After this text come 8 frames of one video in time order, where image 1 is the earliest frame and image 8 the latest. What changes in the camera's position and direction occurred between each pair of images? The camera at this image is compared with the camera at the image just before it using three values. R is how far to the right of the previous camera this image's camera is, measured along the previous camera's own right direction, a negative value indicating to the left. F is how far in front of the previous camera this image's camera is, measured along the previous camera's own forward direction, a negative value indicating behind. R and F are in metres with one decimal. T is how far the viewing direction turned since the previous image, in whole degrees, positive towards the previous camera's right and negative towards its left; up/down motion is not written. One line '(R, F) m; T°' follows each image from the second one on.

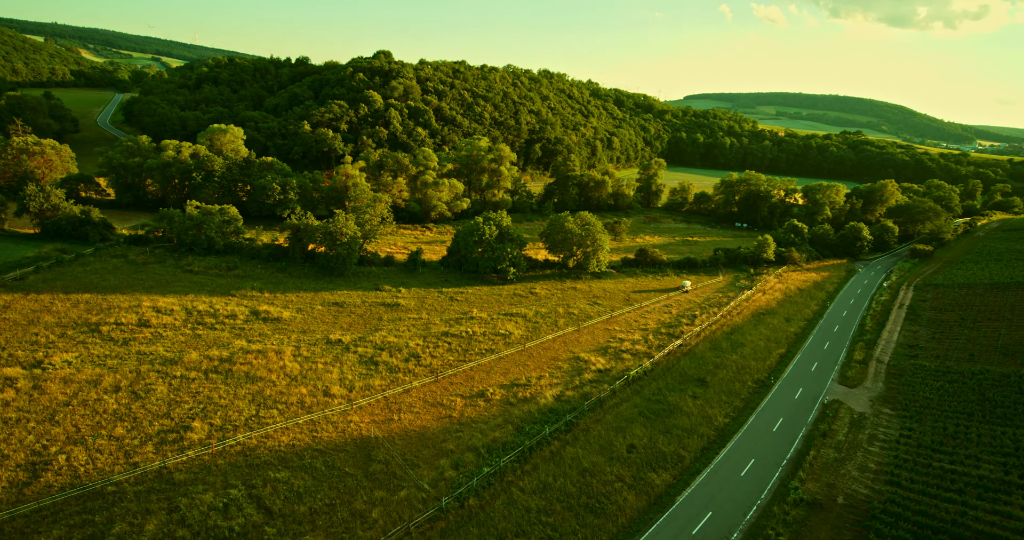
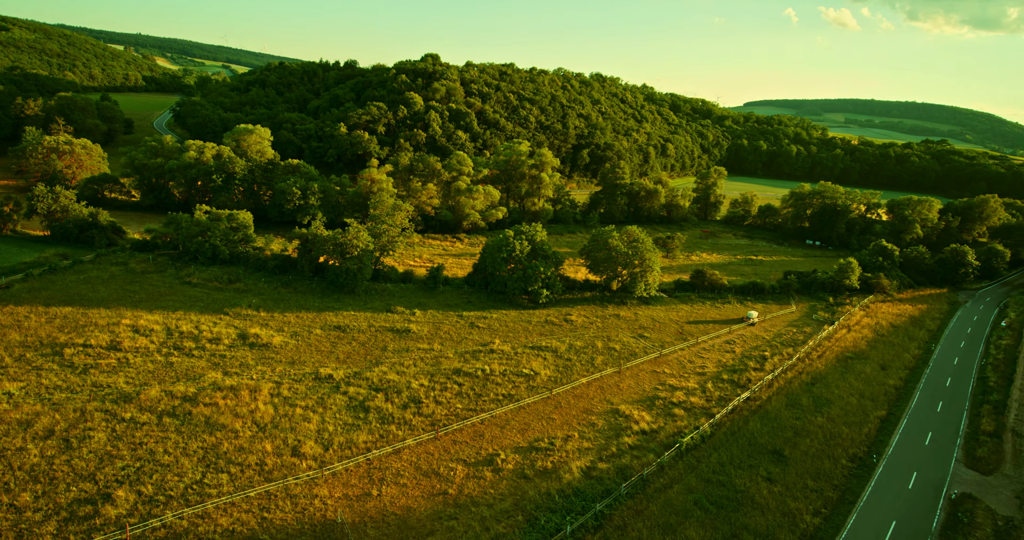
(+0.9, +5.3) m; -5°
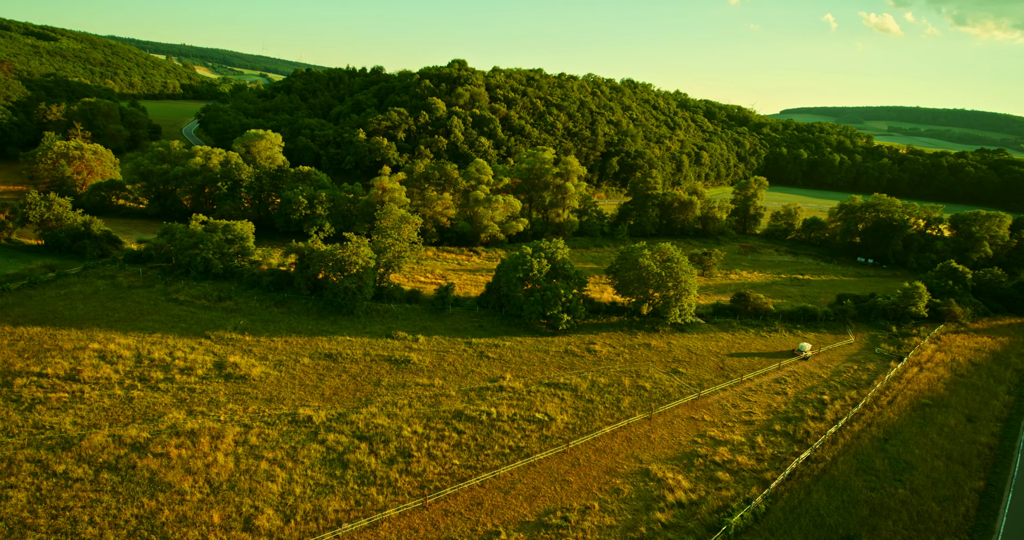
(+0.6, +3.8) m; -3°
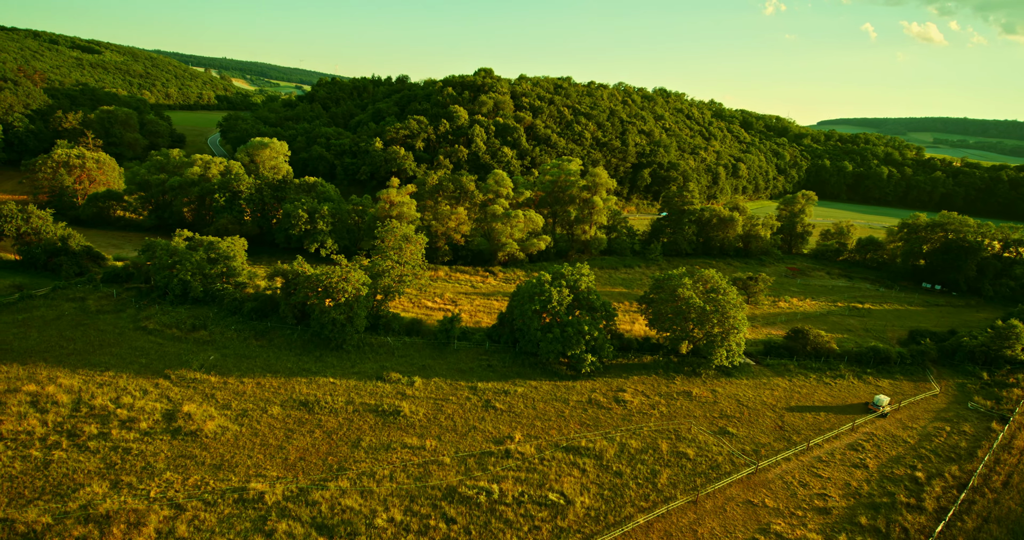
(+0.6, +4.6) m; -3°
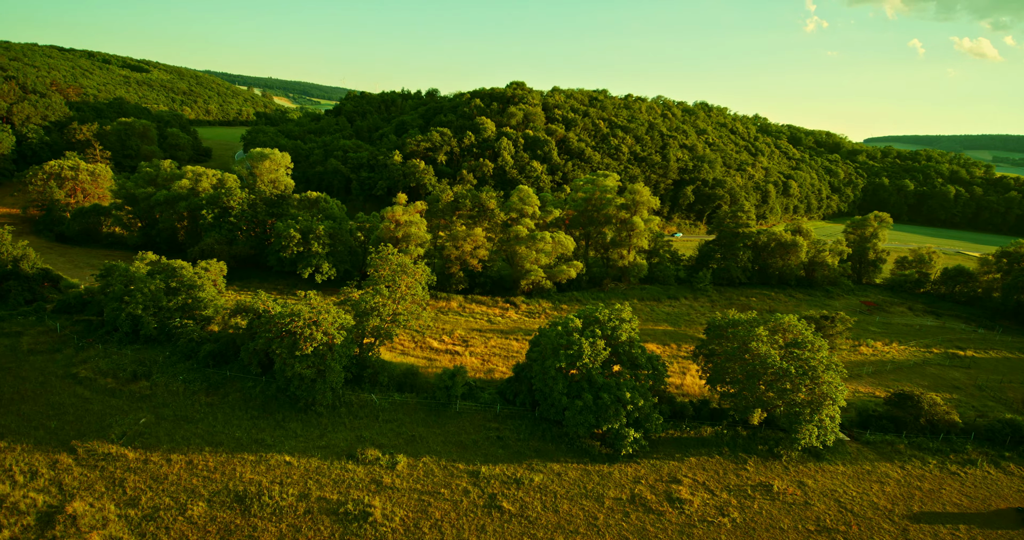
(+0.5, +6.1) m; -4°
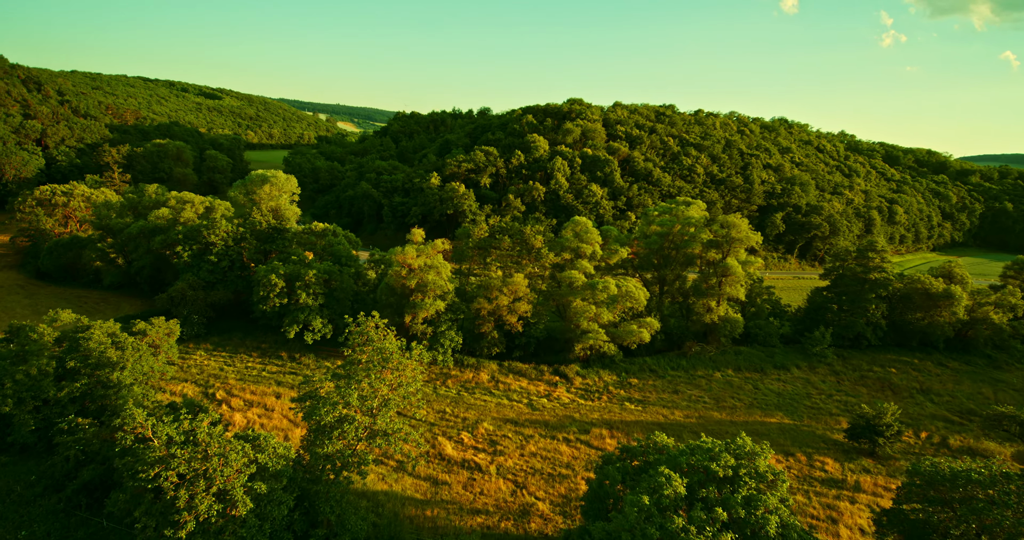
(+0.1, +9.3) m; -6°
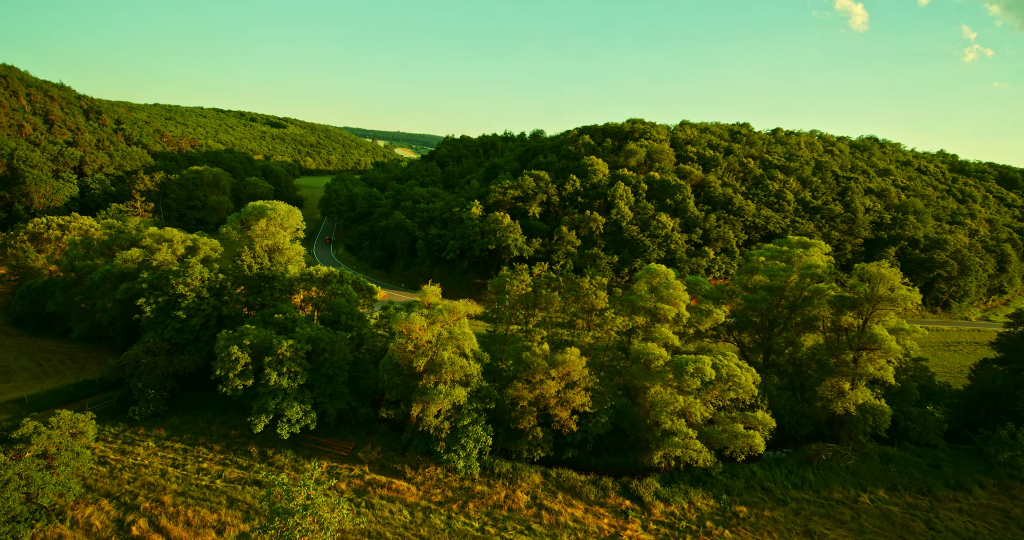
(0.0, +7.8) m; -6°
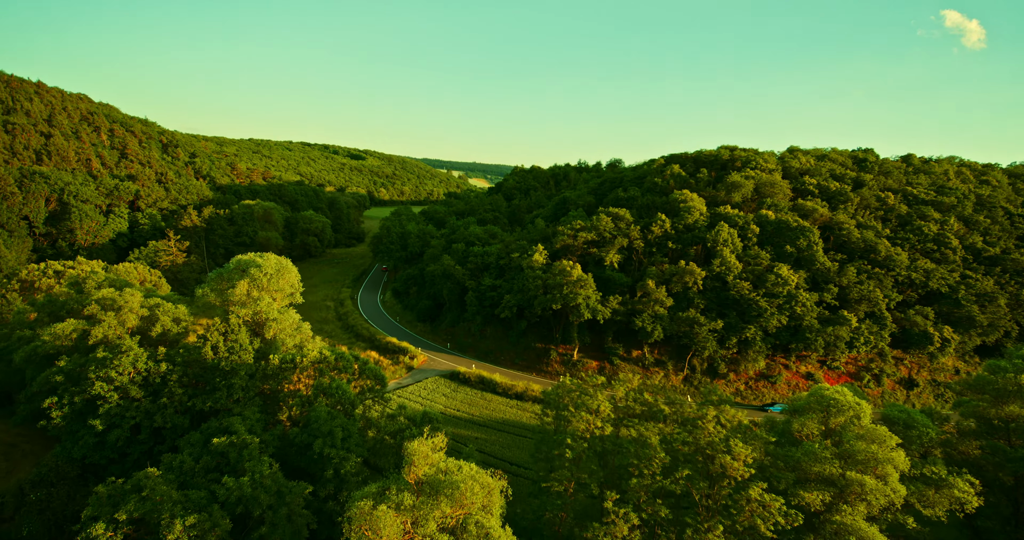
(+0.1, +8.7) m; -8°
